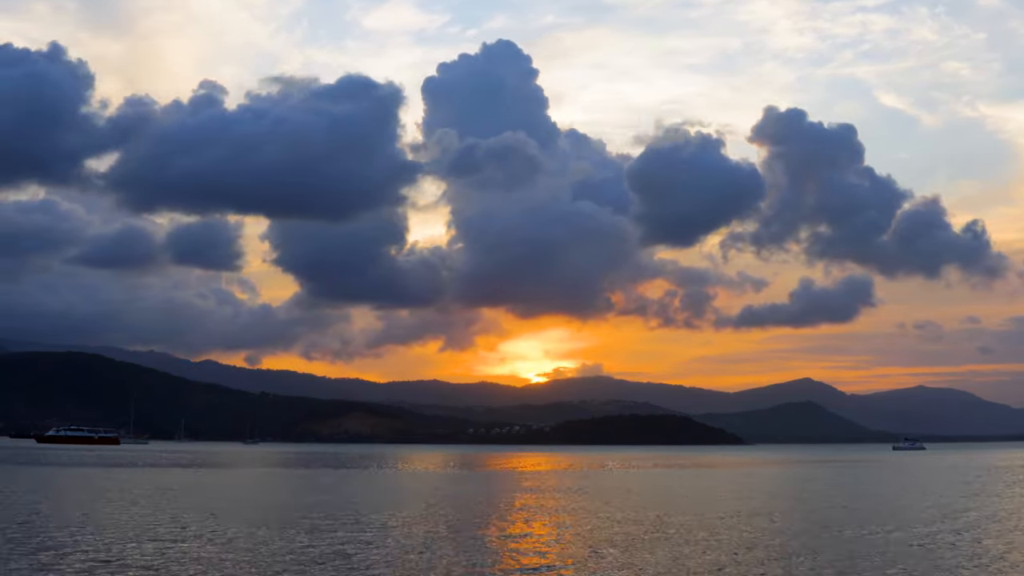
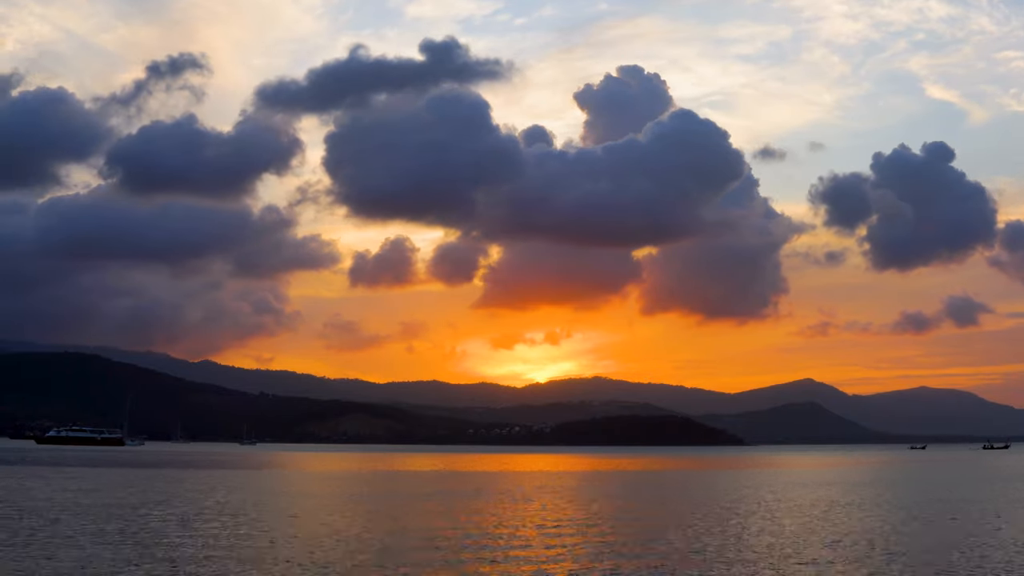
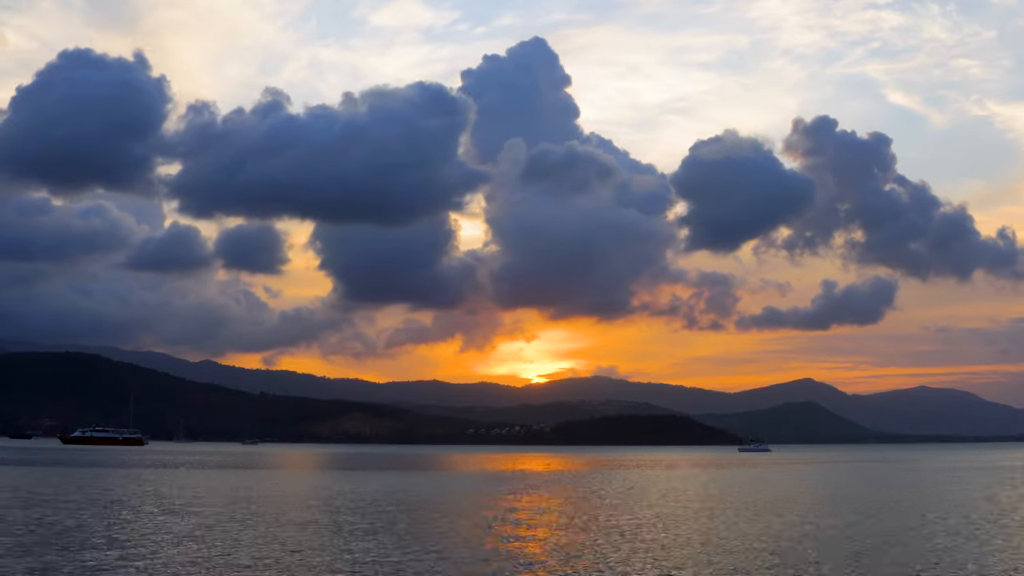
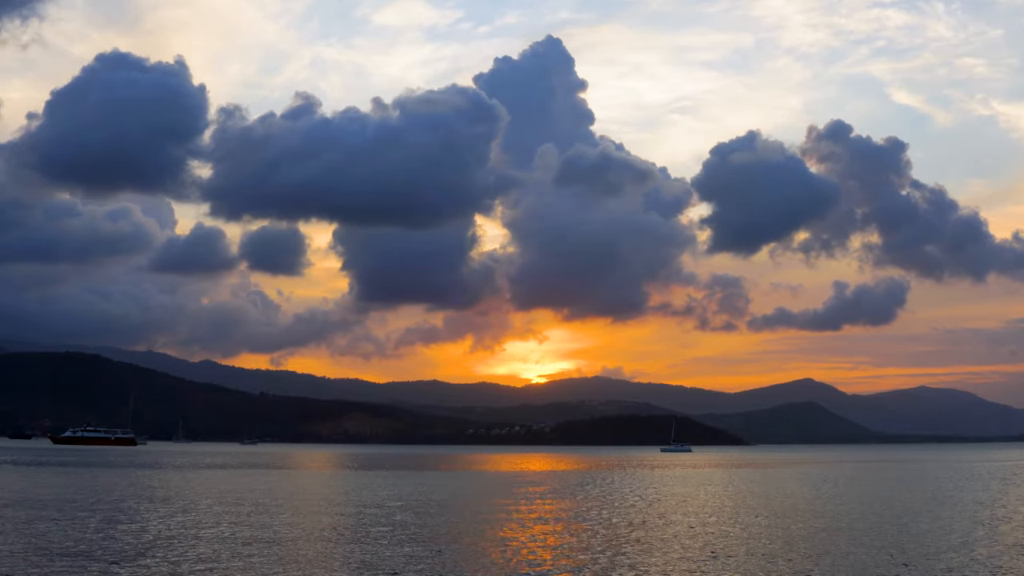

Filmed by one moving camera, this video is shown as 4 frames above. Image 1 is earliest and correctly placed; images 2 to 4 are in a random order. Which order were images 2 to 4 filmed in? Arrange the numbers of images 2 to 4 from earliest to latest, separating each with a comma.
3, 4, 2
